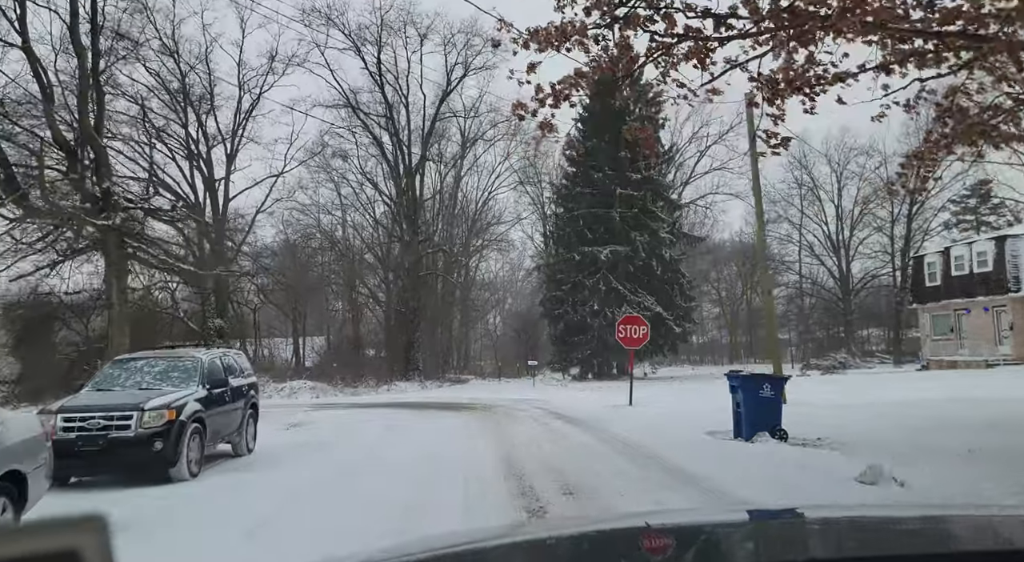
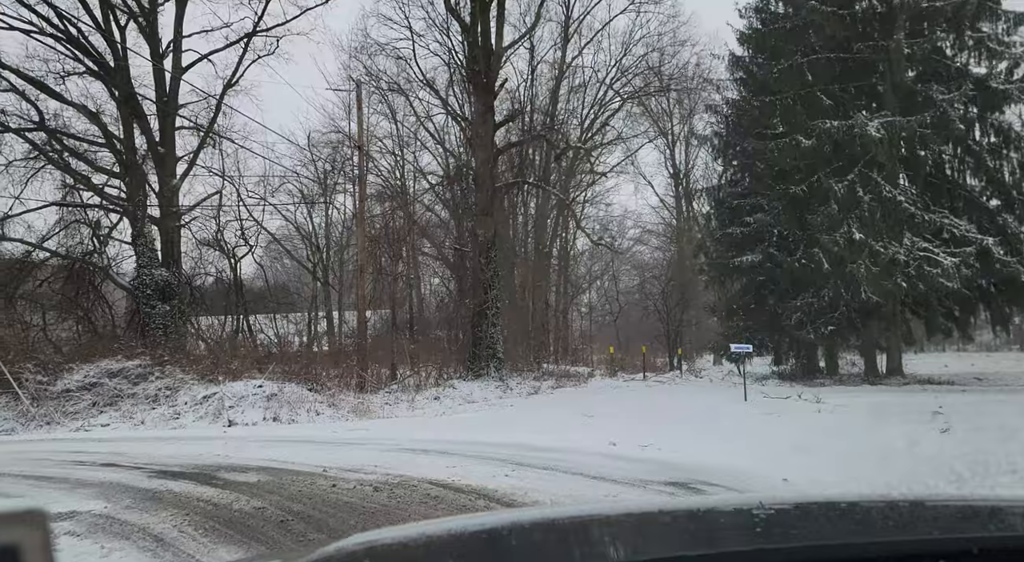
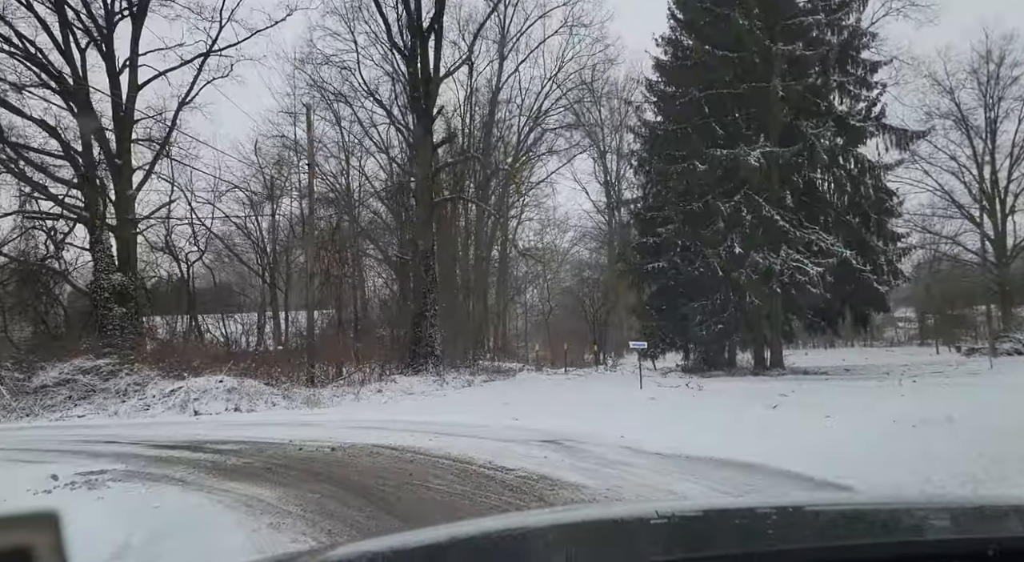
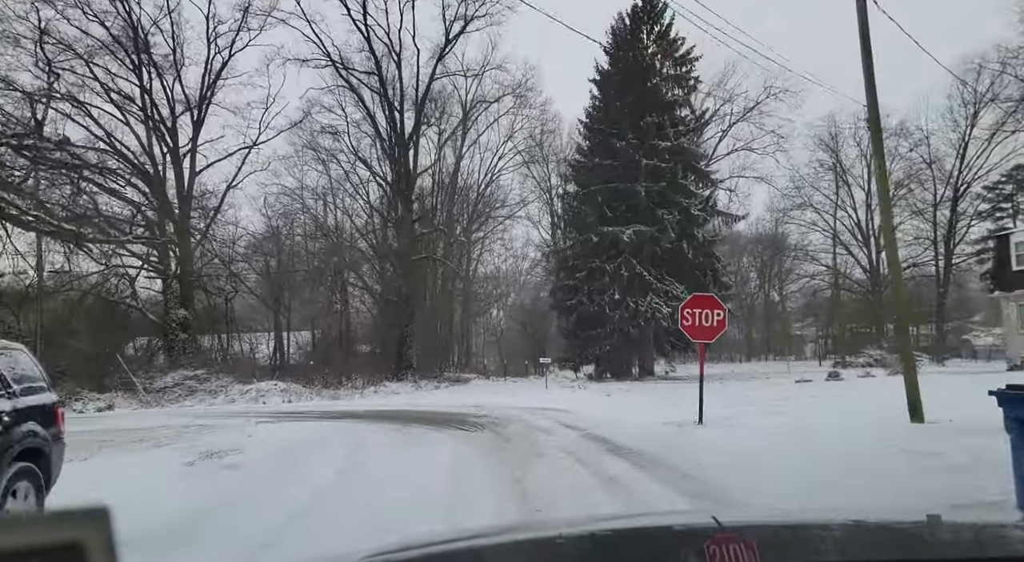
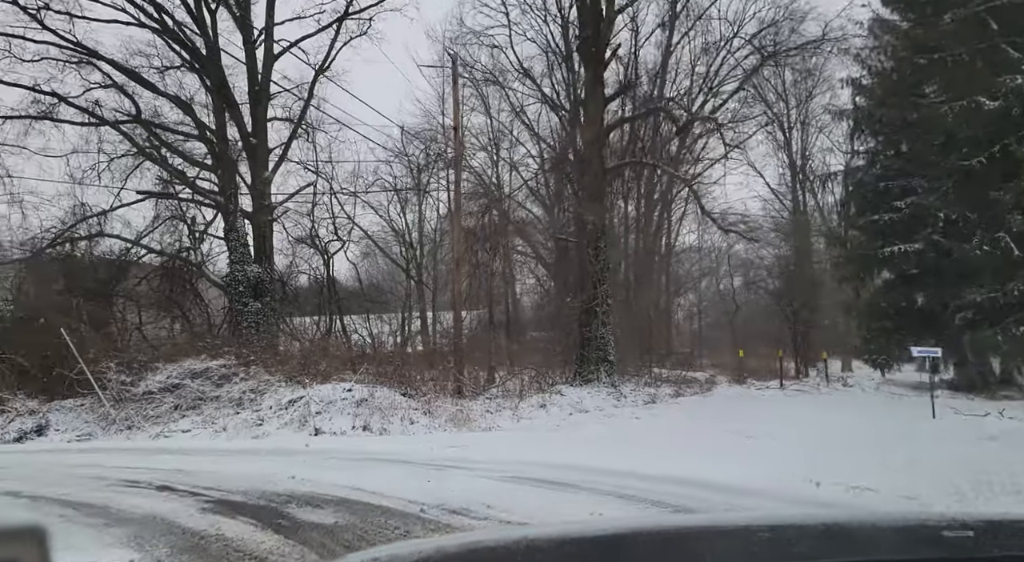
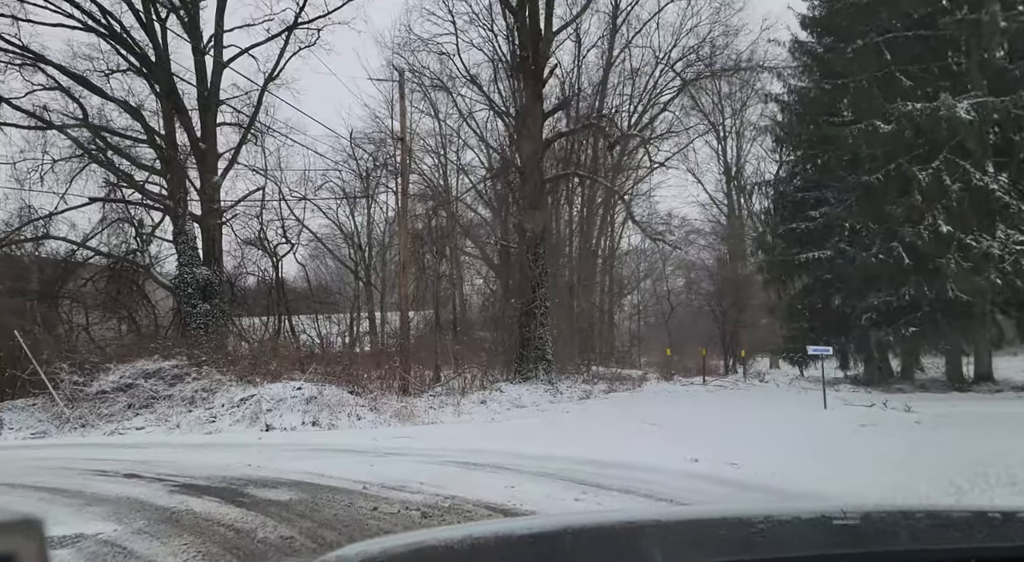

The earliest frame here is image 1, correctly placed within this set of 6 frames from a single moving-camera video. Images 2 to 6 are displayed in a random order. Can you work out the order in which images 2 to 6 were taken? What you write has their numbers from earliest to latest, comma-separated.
4, 3, 2, 6, 5
